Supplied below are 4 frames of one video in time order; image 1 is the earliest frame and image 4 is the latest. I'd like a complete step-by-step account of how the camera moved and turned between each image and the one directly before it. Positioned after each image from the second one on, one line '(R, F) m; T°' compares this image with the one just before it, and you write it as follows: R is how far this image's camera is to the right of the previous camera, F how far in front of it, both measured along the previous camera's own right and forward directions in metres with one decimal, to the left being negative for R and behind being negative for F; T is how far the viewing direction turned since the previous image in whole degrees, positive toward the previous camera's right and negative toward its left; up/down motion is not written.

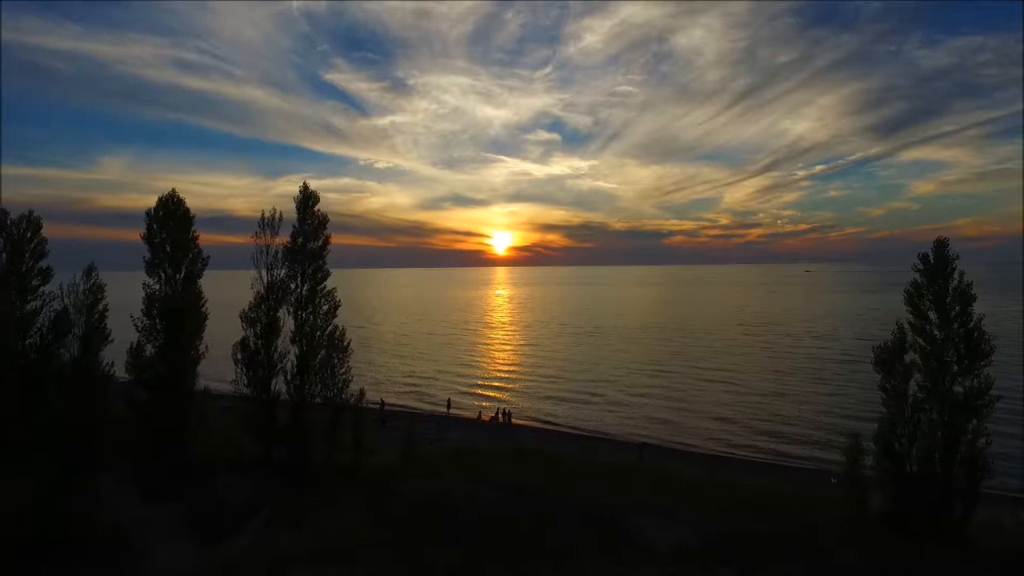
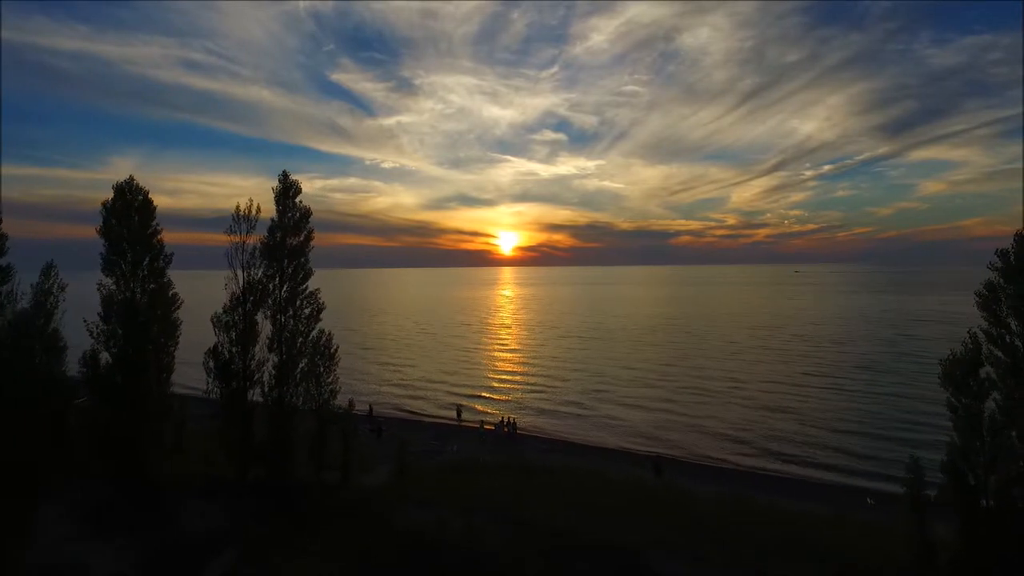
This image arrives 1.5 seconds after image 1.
(0.0, +1.8) m; -1°
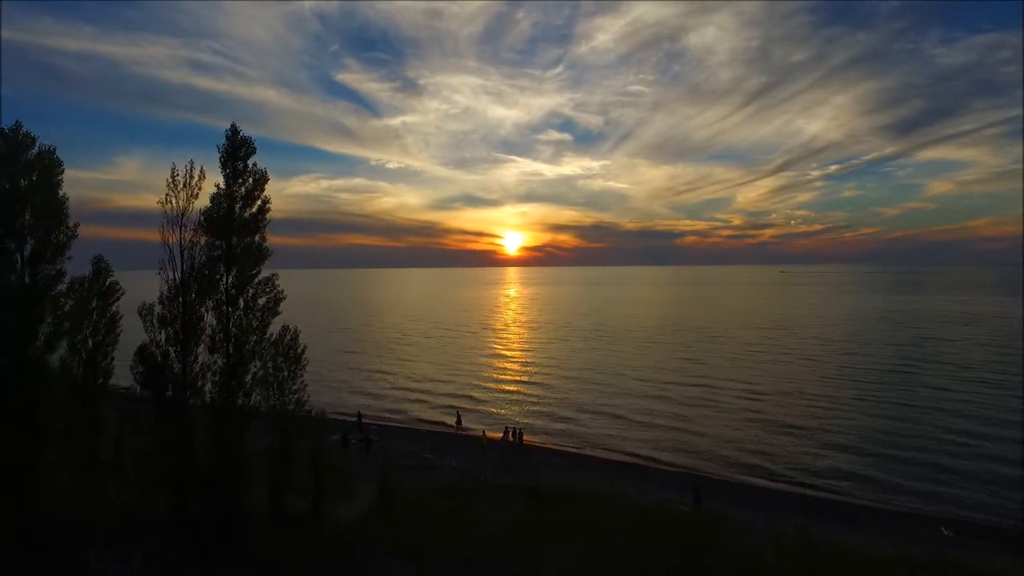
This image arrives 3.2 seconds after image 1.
(0.0, +2.9) m; -1°
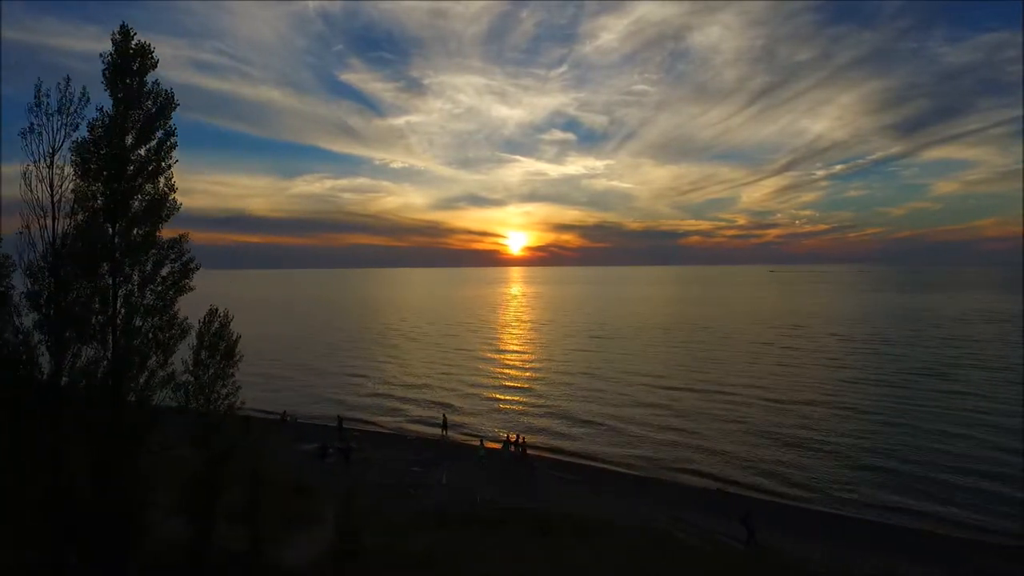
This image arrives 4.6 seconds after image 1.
(+0.2, +2.3) m; 0°
